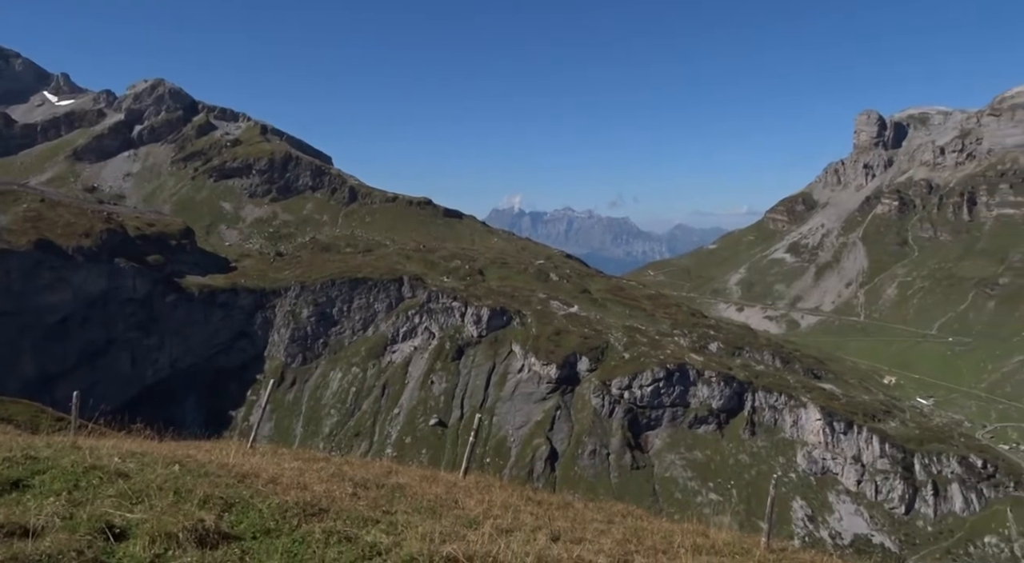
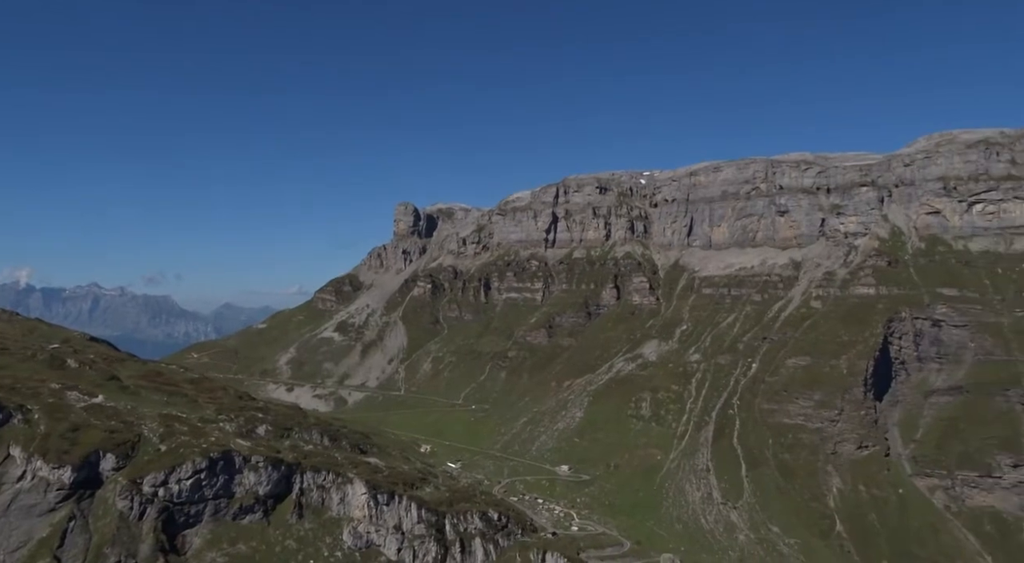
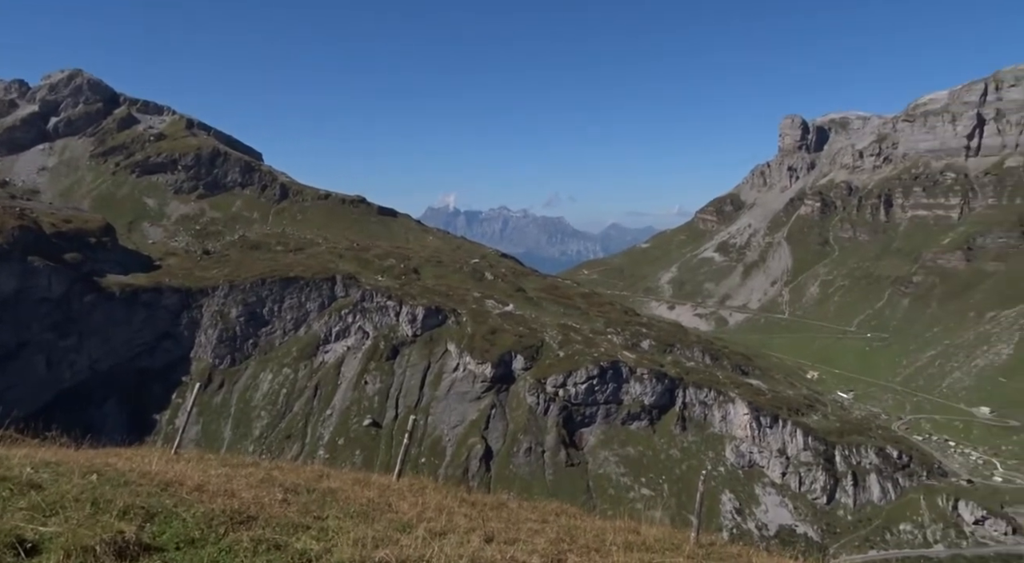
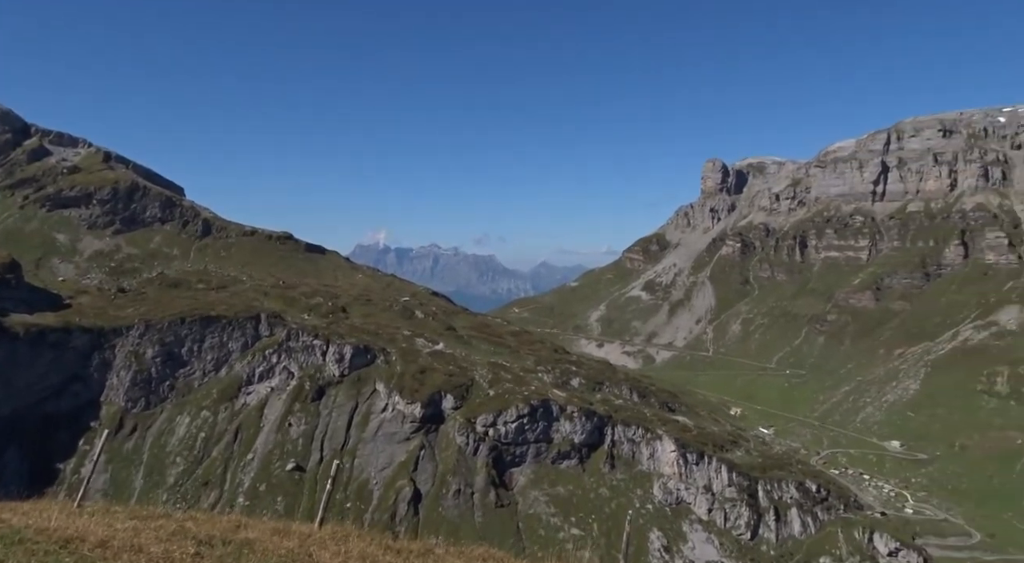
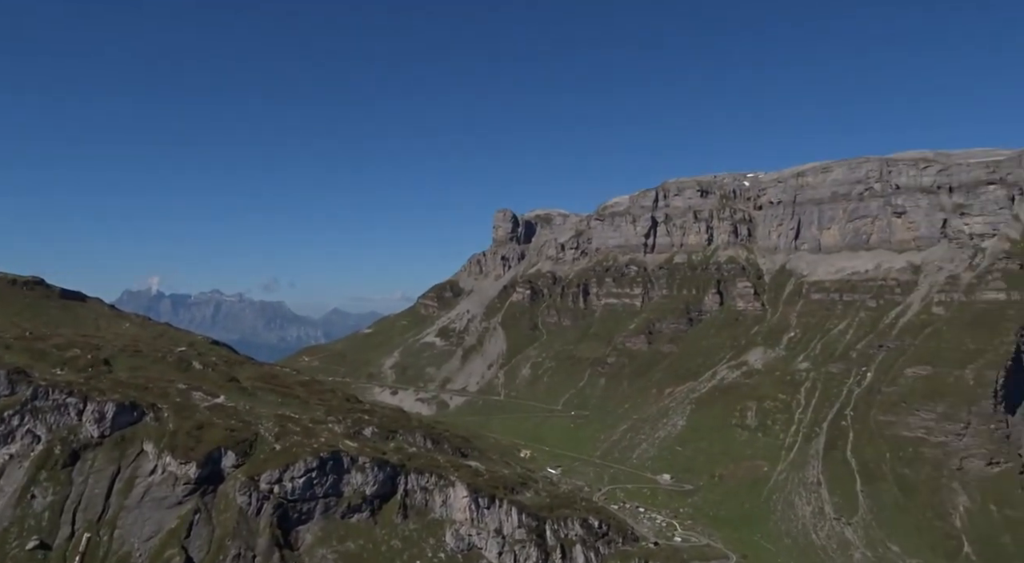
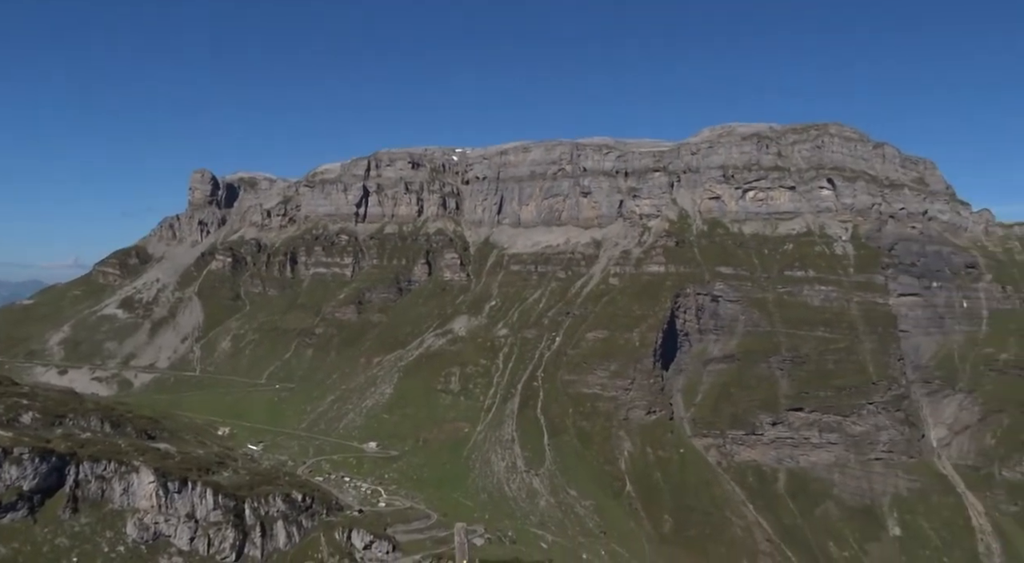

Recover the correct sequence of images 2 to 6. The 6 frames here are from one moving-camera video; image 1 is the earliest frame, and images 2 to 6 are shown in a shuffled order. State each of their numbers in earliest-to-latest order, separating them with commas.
3, 4, 5, 2, 6
